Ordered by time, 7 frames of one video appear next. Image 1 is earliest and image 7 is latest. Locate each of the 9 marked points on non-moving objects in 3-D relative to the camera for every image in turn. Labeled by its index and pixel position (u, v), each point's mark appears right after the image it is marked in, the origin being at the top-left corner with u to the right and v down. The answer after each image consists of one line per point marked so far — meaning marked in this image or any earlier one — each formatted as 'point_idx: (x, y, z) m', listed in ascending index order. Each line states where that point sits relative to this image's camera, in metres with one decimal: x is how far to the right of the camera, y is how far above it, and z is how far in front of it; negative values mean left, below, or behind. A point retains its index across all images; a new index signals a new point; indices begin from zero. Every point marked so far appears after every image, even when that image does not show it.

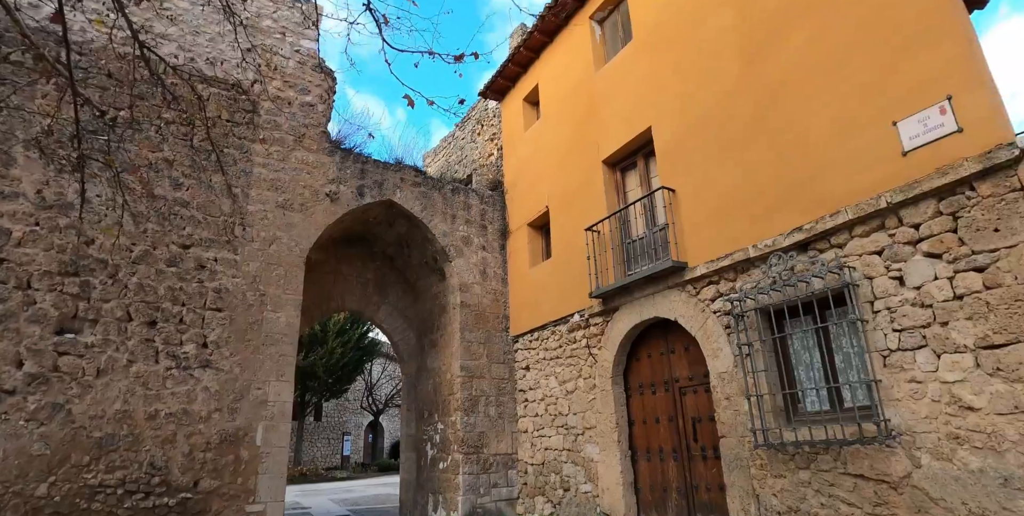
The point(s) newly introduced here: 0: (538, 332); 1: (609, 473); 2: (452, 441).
0: (+0.3, -0.9, +6.3) m
1: (+0.9, -2.0, +5.0) m
2: (-0.7, -2.0, +6.0) m
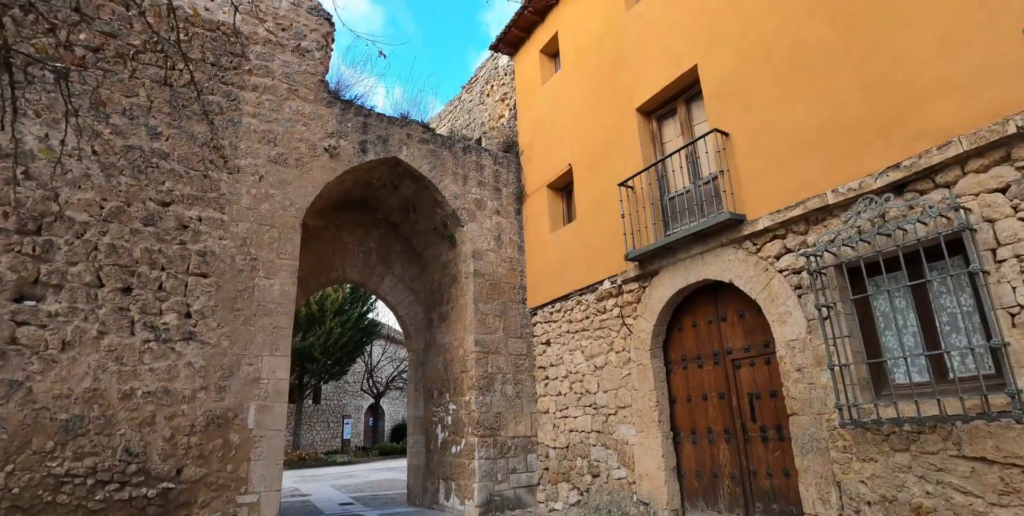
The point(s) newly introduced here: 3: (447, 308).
0: (+0.5, -0.5, +5.7) m
1: (+1.1, -1.6, +4.4) m
2: (-0.5, -1.6, +5.4) m
3: (-0.7, -0.6, +6.1) m
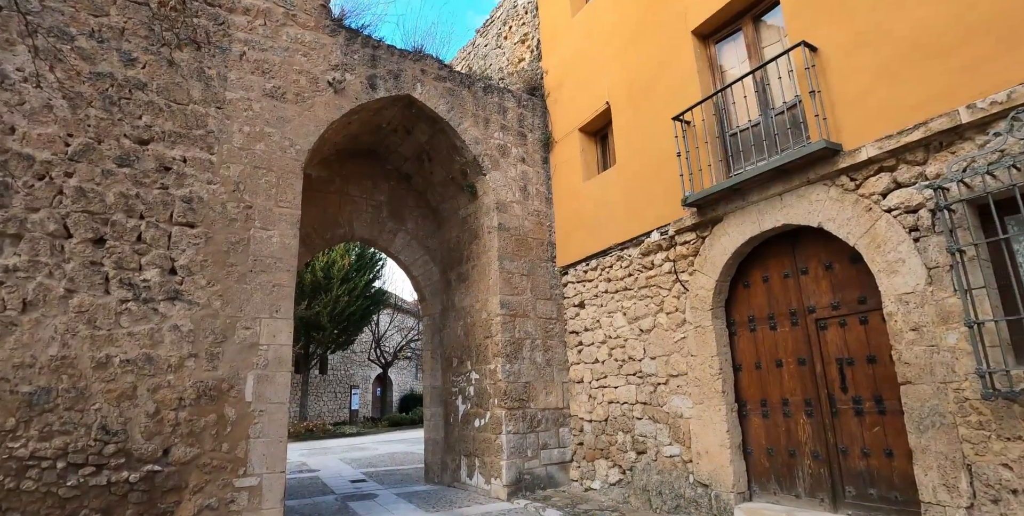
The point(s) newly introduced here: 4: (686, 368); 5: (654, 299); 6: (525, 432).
0: (+0.8, 0.0, +5.0) m
1: (+1.4, -1.2, +3.8) m
2: (-0.2, -1.2, +4.8) m
3: (-0.4, -0.1, +5.4) m
4: (+1.3, -0.8, +4.0) m
5: (+1.1, -0.3, +4.3) m
6: (+0.1, -1.5, +4.8) m
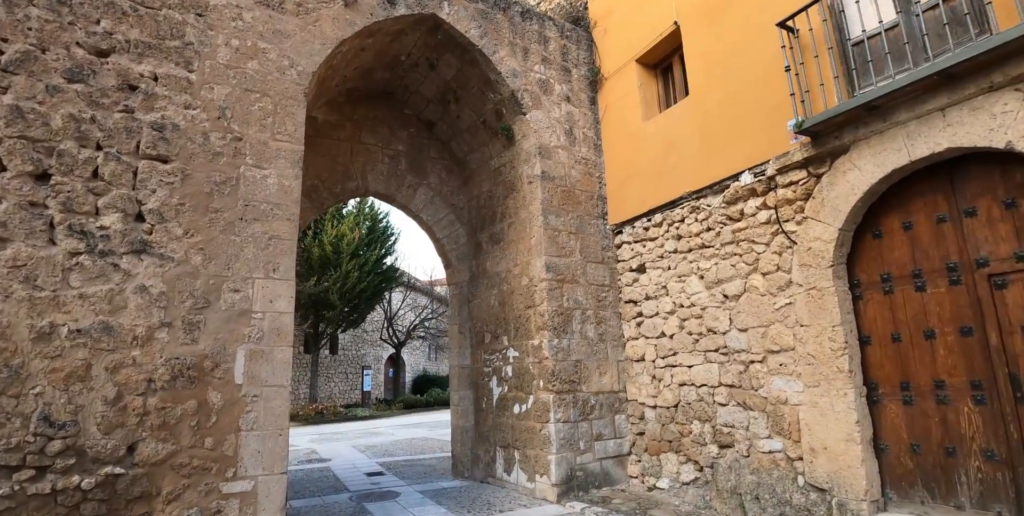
0: (+1.1, +0.3, +4.1) m
1: (+1.7, -0.9, +3.0) m
2: (+0.2, -0.9, +4.0) m
3: (-0.1, +0.3, +4.6) m
4: (+1.6, -0.5, +3.2) m
5: (+1.5, 0.0, +3.5) m
6: (+0.5, -1.2, +4.0) m
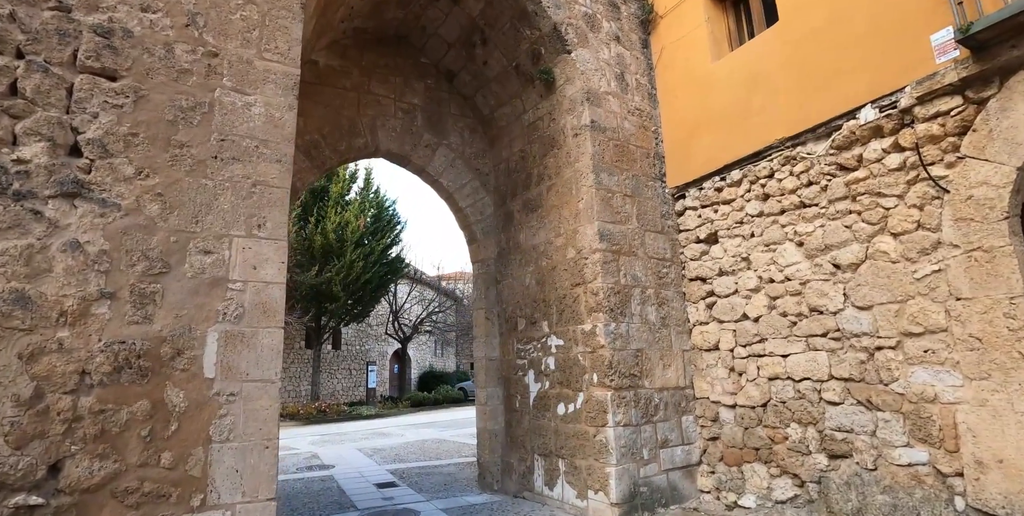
0: (+1.4, +0.5, +3.4) m
1: (+2.0, -0.7, +2.2) m
2: (+0.5, -0.7, +3.3) m
3: (+0.2, +0.5, +3.8) m
4: (+1.9, -0.3, +2.4) m
5: (+1.8, +0.2, +2.7) m
6: (+0.7, -1.0, +3.2) m
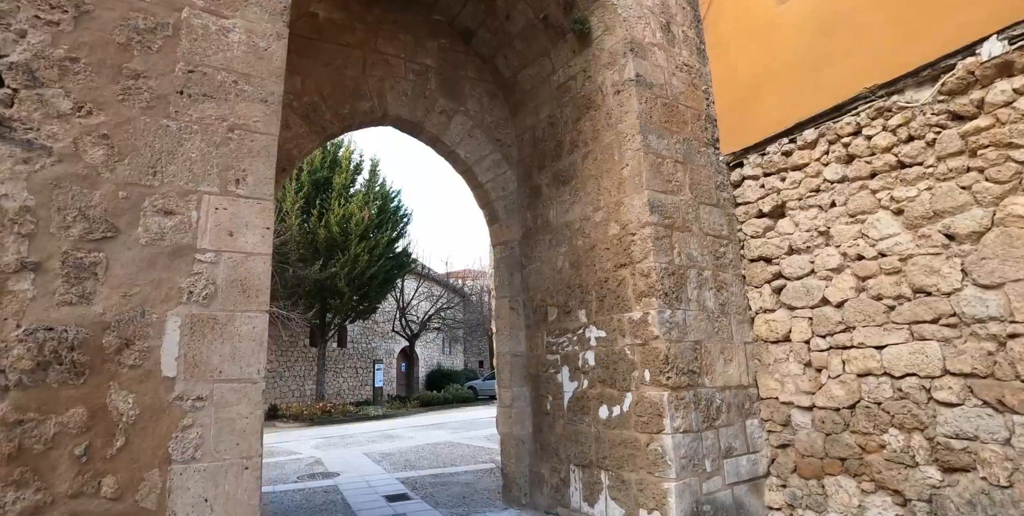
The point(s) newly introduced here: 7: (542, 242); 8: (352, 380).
0: (+1.6, +0.7, +2.9) m
1: (+2.2, -0.6, +1.7) m
2: (+0.6, -0.5, +2.7) m
3: (+0.4, +0.6, +3.3) m
4: (+2.1, -0.1, +1.9) m
5: (+1.9, +0.3, +2.2) m
6: (+0.9, -0.8, +2.7) m
7: (+0.2, +0.1, +3.5) m
8: (-4.1, -3.2, +14.1) m
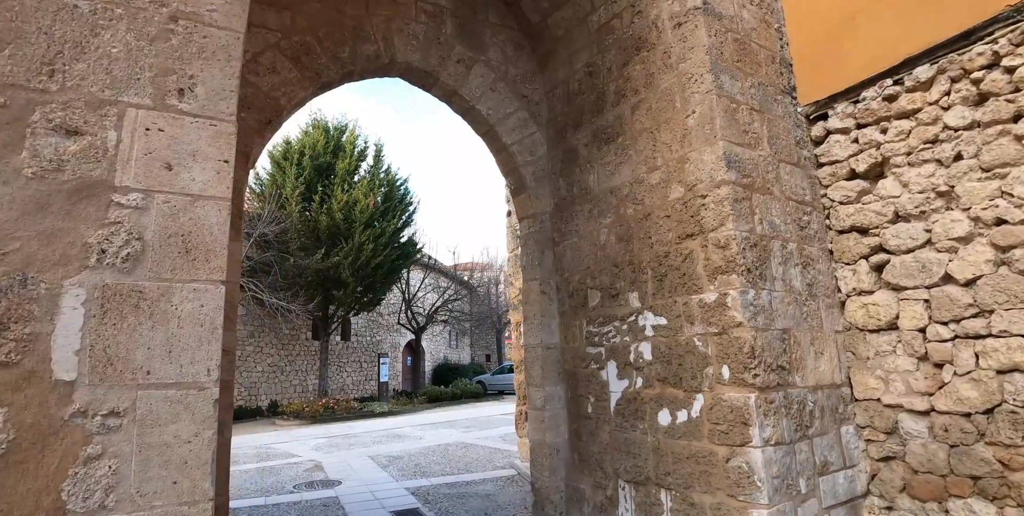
0: (+1.7, +0.8, +2.3) m
1: (+2.3, -0.4, +1.1) m
2: (+0.8, -0.4, +2.2) m
3: (+0.5, +0.7, +2.8) m
4: (+2.2, 0.0, +1.3) m
5: (+2.1, +0.5, +1.6) m
6: (+1.1, -0.7, +2.1) m
7: (+0.4, +0.2, +2.9) m
8: (-3.9, -2.9, +13.6) m
